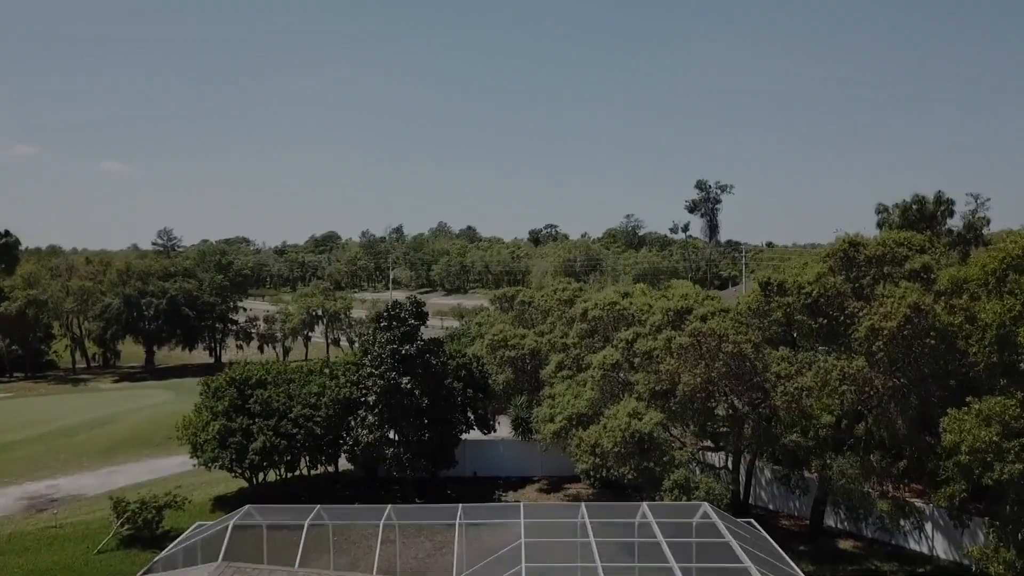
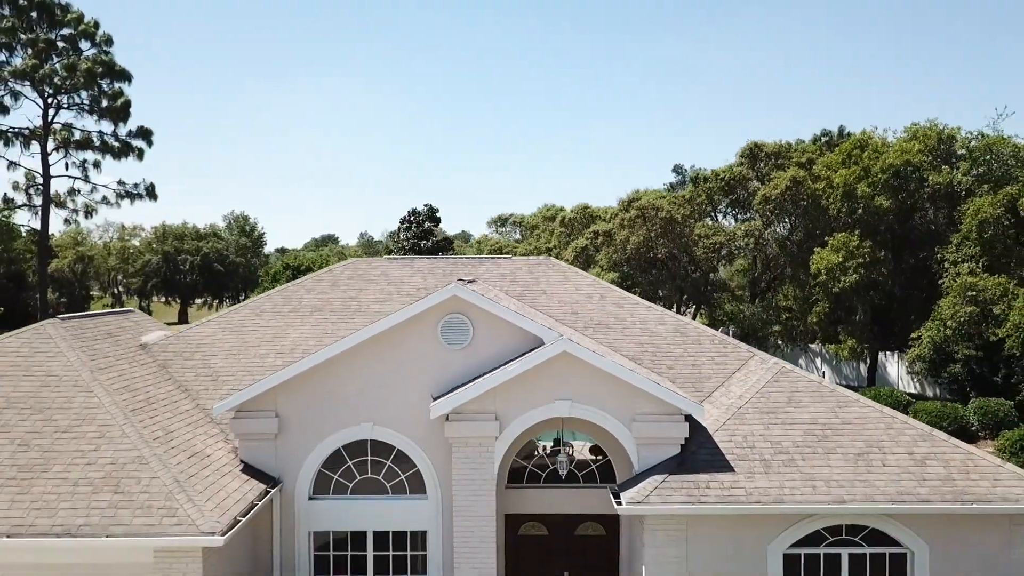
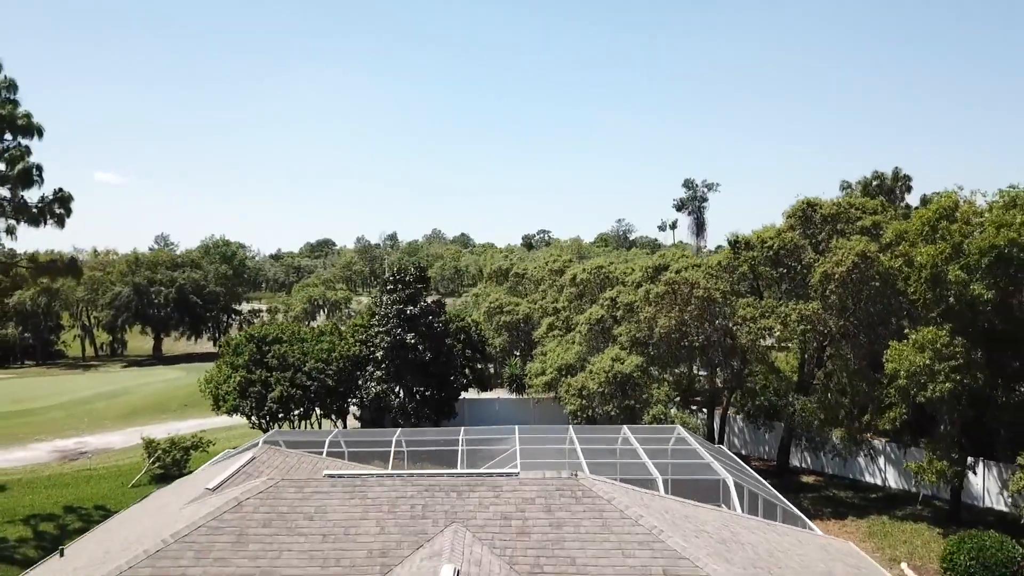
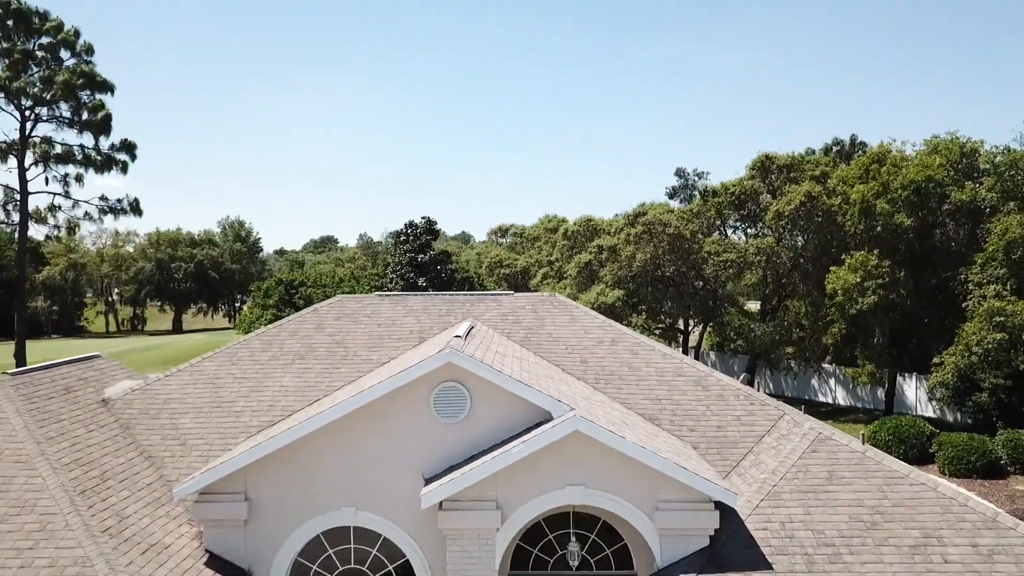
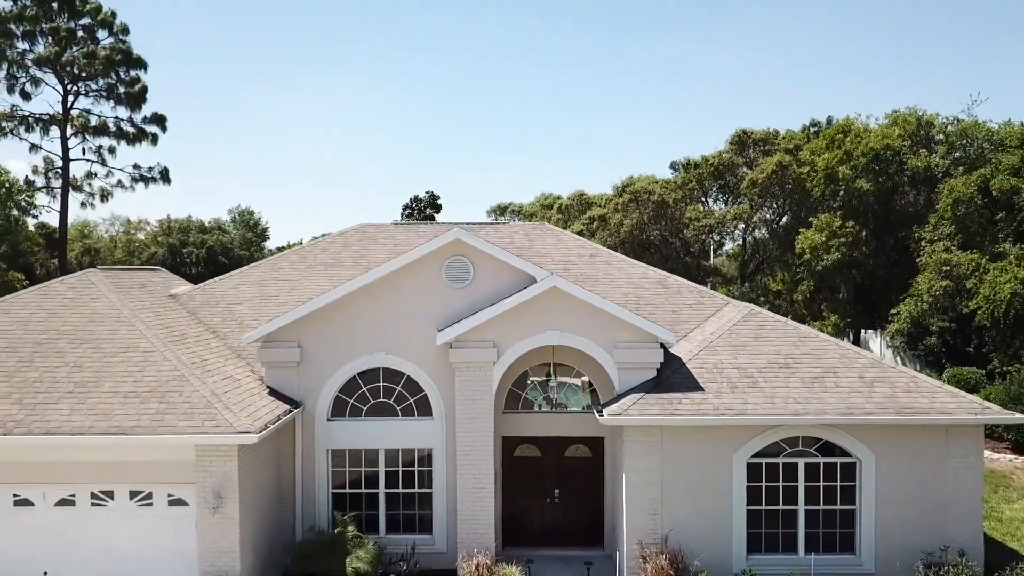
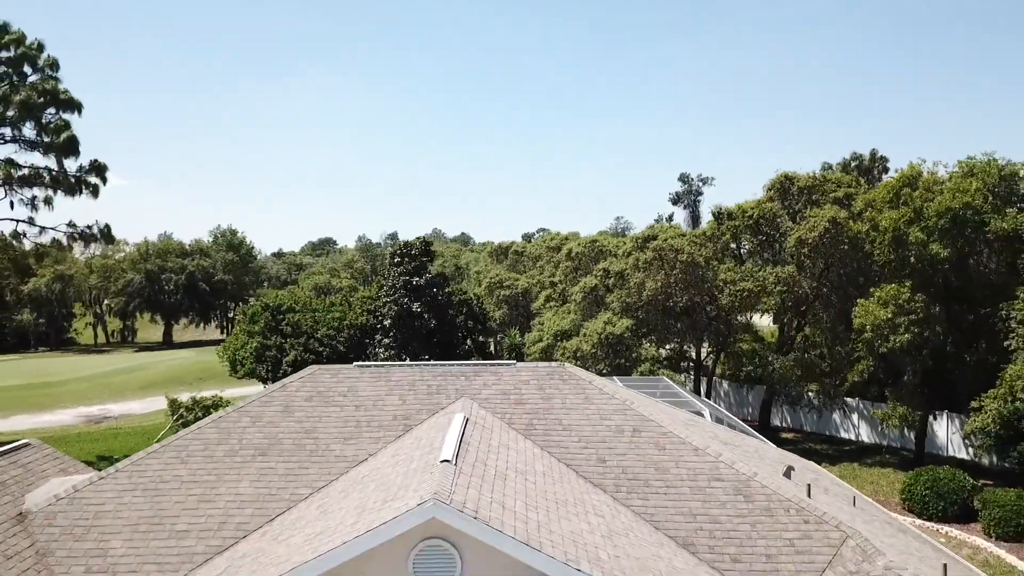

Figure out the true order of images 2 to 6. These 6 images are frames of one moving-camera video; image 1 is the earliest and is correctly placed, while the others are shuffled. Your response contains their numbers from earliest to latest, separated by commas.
3, 6, 4, 2, 5
